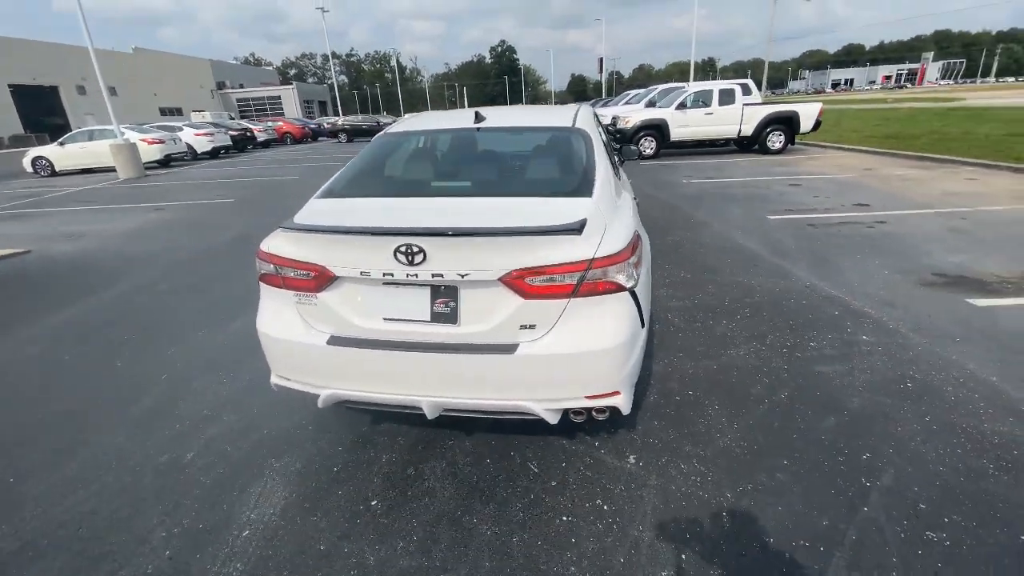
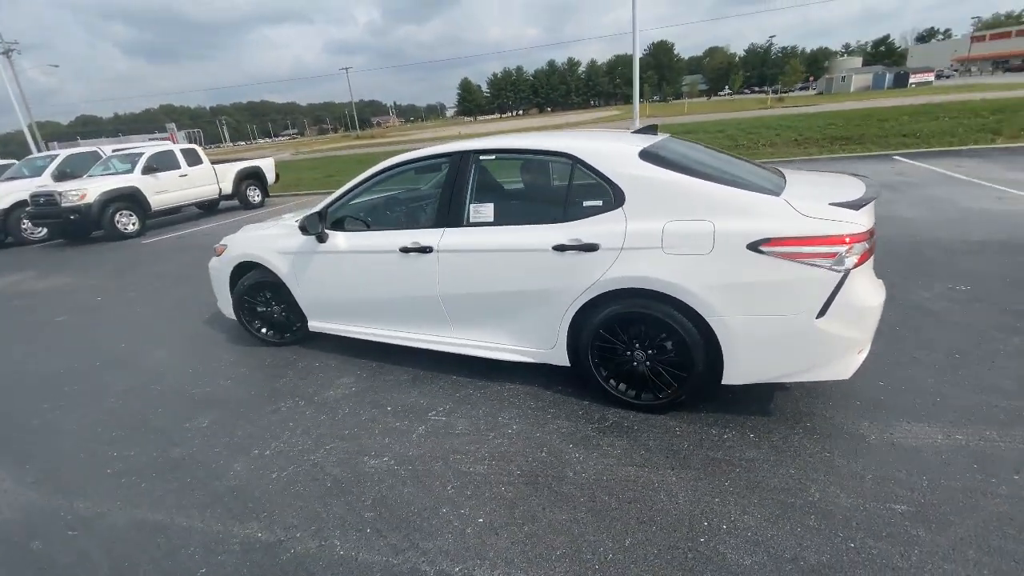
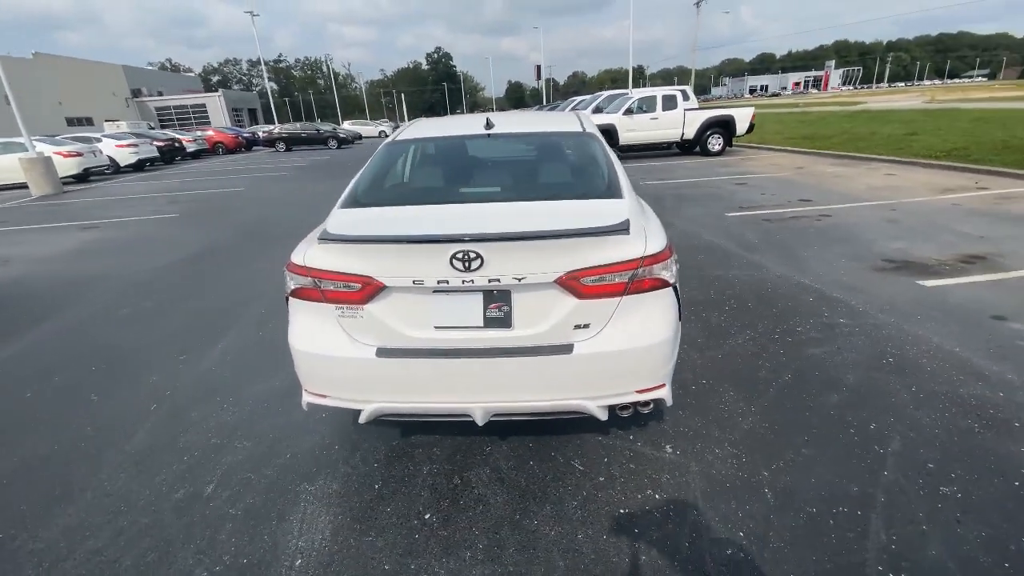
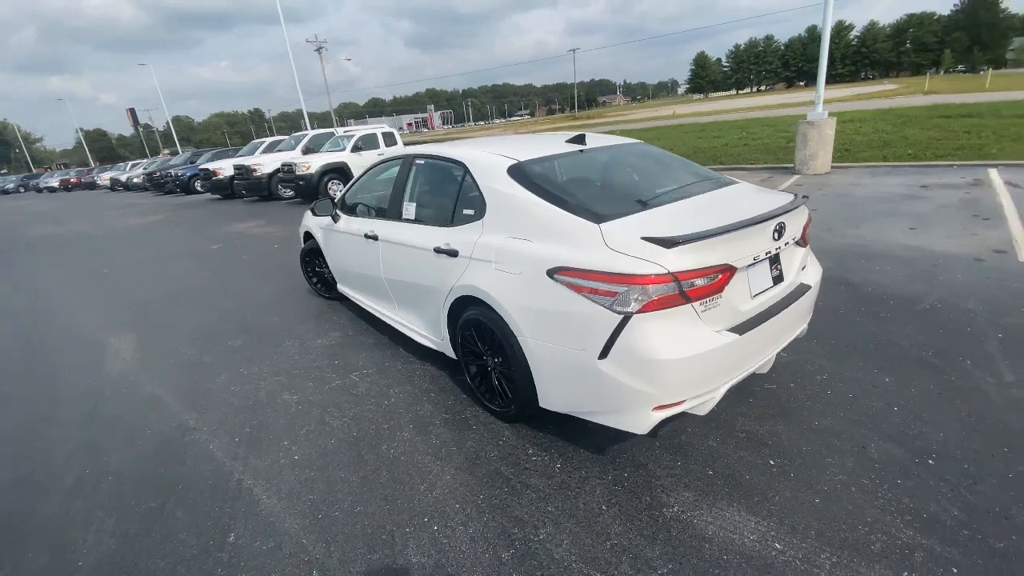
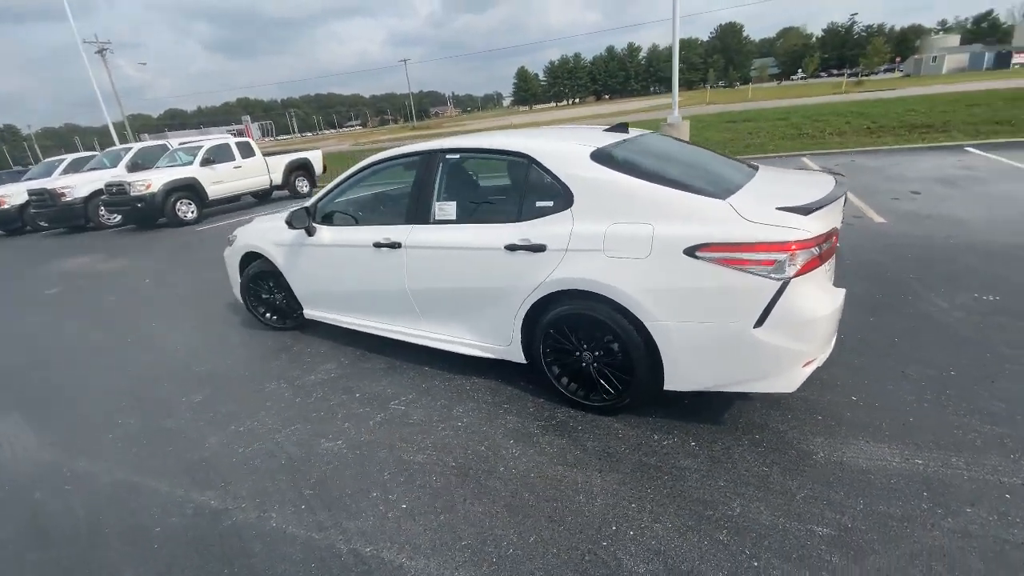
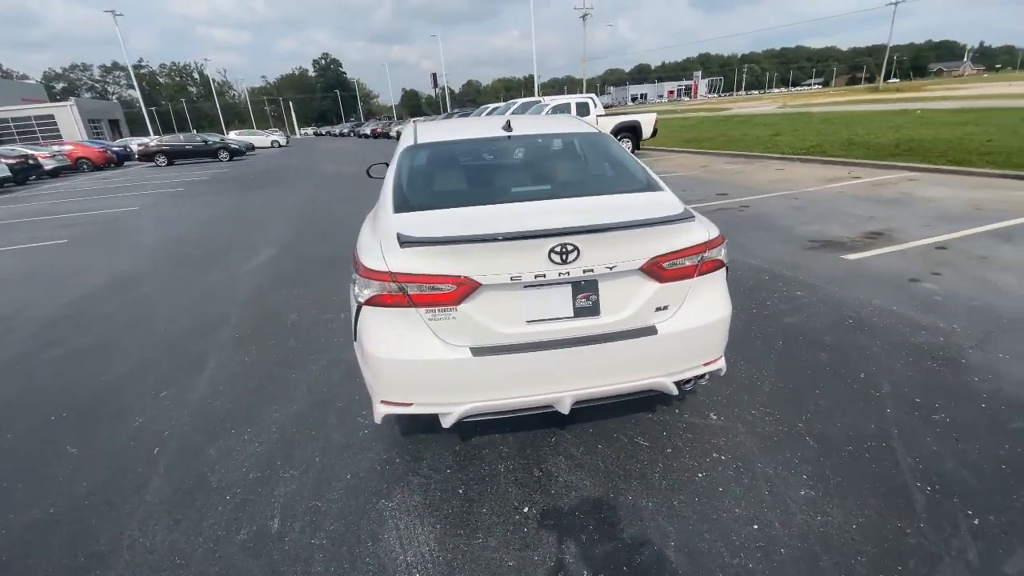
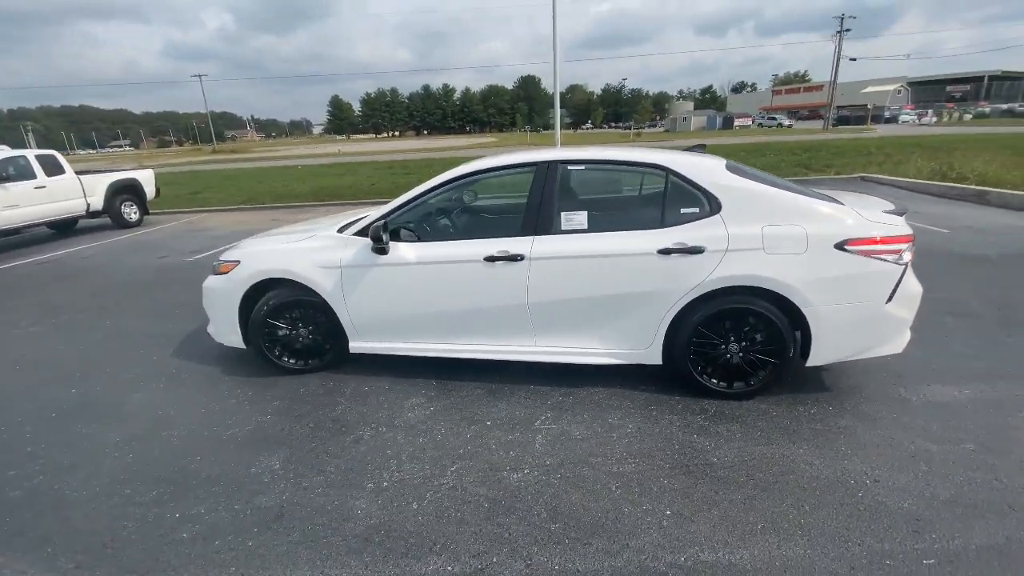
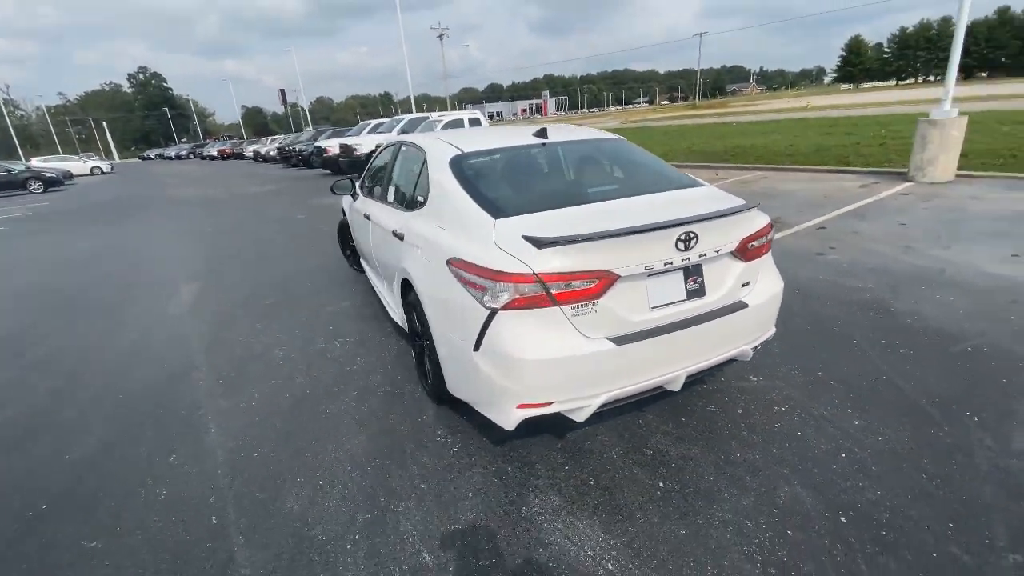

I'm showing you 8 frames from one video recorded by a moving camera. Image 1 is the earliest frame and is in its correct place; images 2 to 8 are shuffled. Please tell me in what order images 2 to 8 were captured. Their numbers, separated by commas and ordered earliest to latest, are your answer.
3, 6, 8, 4, 5, 2, 7
